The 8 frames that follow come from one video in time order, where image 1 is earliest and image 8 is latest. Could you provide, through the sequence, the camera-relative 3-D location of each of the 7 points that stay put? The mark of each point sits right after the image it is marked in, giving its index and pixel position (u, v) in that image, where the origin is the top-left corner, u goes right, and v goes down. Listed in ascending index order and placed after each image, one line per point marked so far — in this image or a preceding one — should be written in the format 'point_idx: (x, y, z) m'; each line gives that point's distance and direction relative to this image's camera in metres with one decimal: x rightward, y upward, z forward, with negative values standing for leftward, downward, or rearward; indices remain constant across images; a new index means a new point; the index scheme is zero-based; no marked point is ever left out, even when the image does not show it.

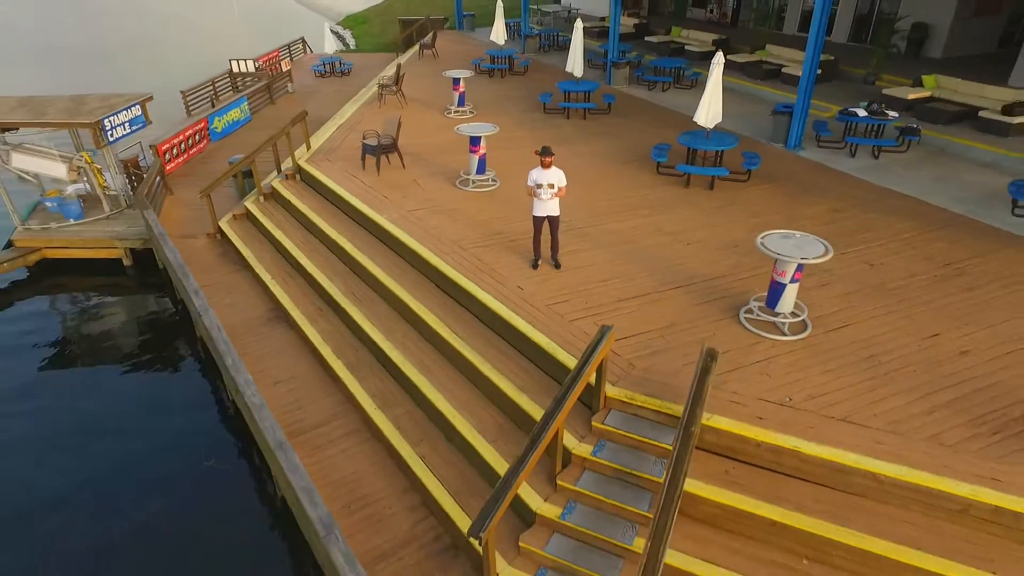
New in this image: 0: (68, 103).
0: (-7.9, +3.4, +11.7) m
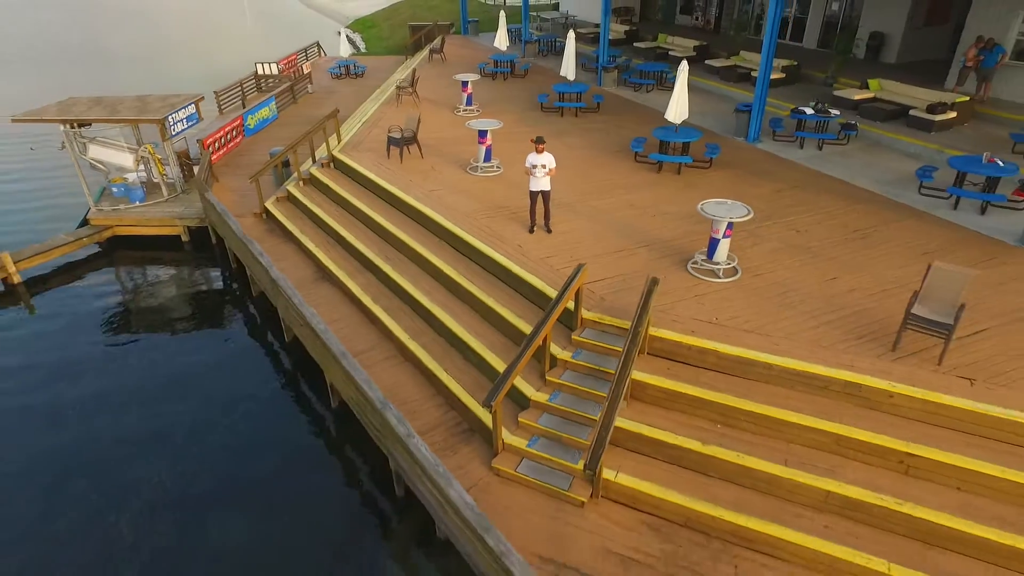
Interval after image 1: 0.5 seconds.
0: (-7.9, +3.9, +13.7) m
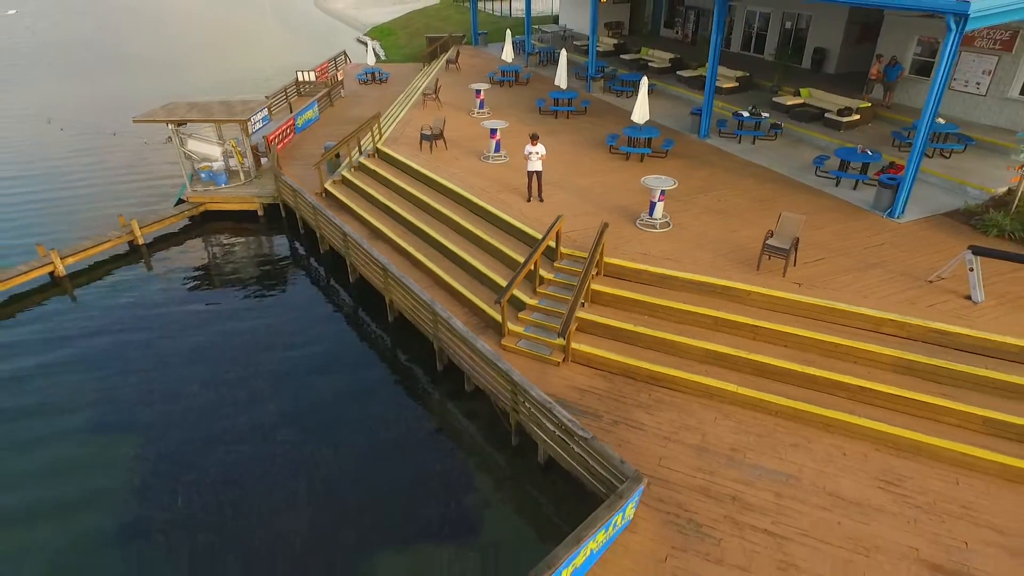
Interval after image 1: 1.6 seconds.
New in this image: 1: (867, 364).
0: (-7.8, +4.9, +17.4) m
1: (+4.8, -1.0, +8.7) m
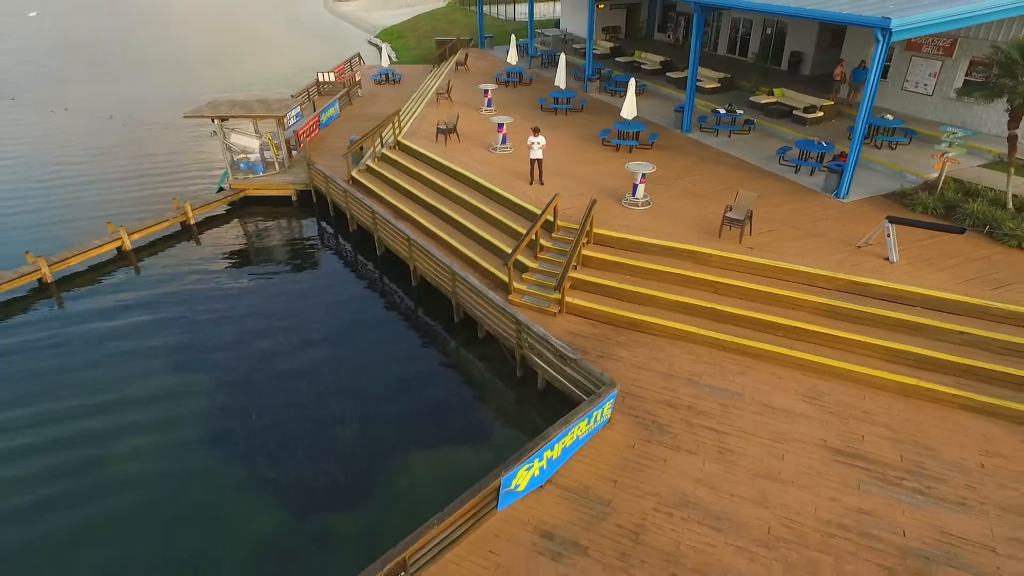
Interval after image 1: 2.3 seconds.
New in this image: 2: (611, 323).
0: (-7.7, +5.6, +19.6) m
1: (+4.9, -0.4, +10.9) m
2: (+1.8, -0.6, +11.6) m
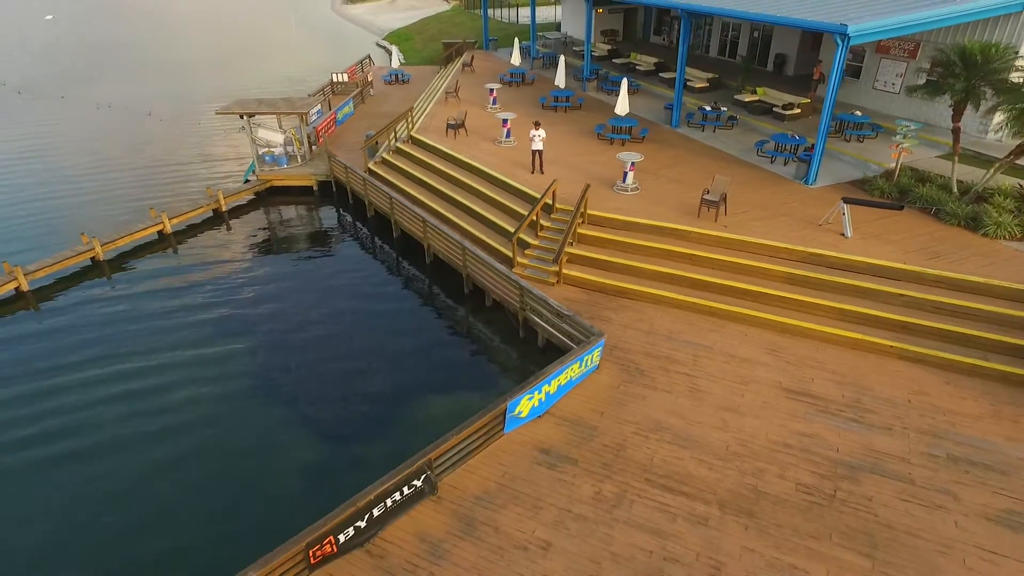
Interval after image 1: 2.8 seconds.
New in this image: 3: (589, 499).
0: (-7.6, +6.2, +21.4) m
1: (+5.0, +0.2, +12.6) m
2: (+1.8, -0.1, +13.3) m
3: (+1.0, -2.8, +8.6) m
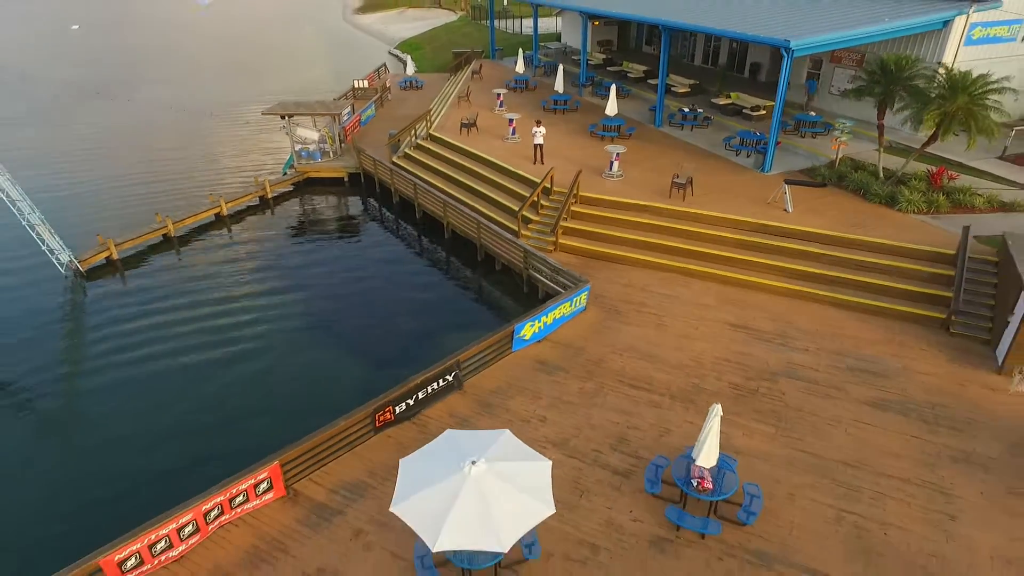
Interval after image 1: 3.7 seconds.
0: (-7.4, +7.0, +24.6) m
1: (+5.1, +1.1, +15.7) m
2: (+2.0, +0.8, +16.4) m
3: (+1.1, -1.9, +11.6) m
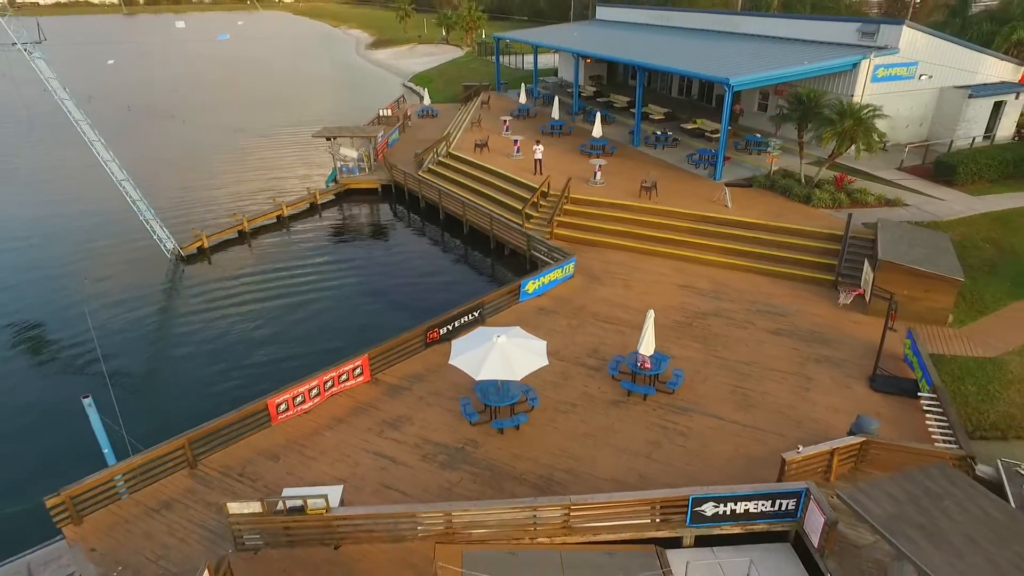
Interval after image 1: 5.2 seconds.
0: (-7.2, +7.4, +29.8) m
1: (+5.3, +1.8, +20.7) m
2: (+2.2, +1.5, +21.4) m
3: (+1.3, -1.0, +16.5) m
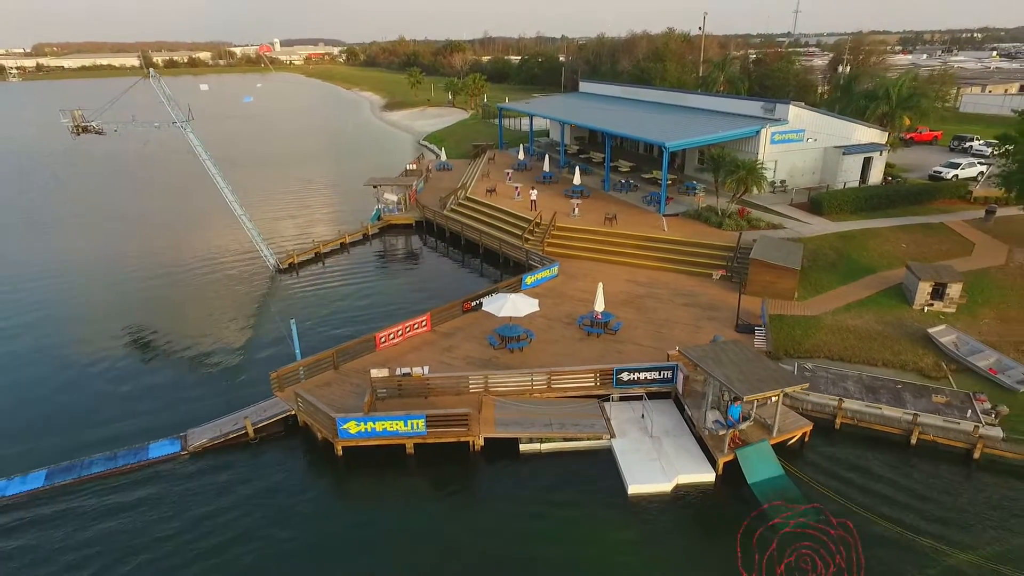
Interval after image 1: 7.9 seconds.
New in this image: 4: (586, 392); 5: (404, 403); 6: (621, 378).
0: (-7.1, +6.7, +39.4) m
1: (+5.5, +1.9, +30.0) m
2: (+2.3, +1.5, +30.6) m
3: (+1.5, -0.6, +25.6) m
4: (+2.2, -3.1, +19.2) m
5: (-3.2, -3.4, +18.8) m
6: (+3.2, -2.7, +19.0) m
